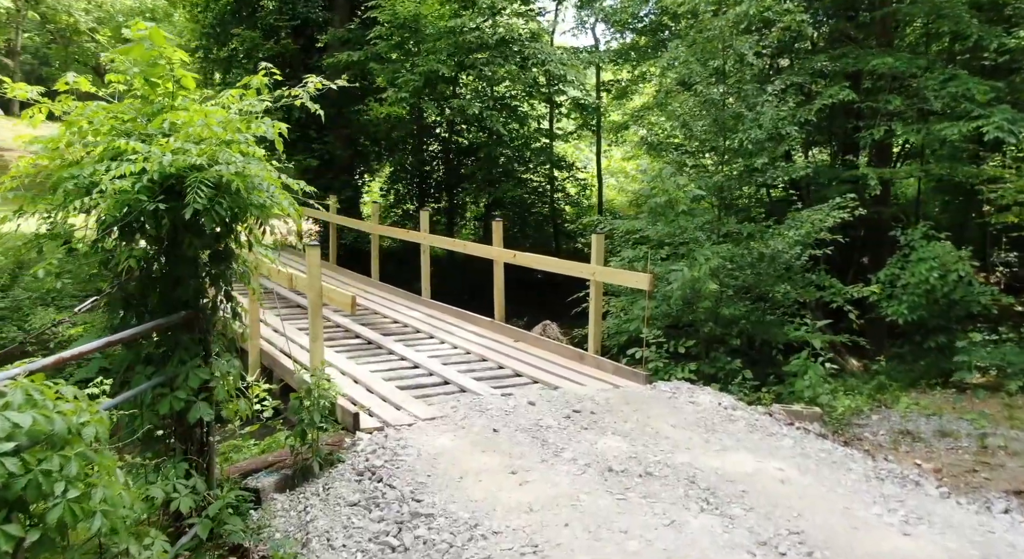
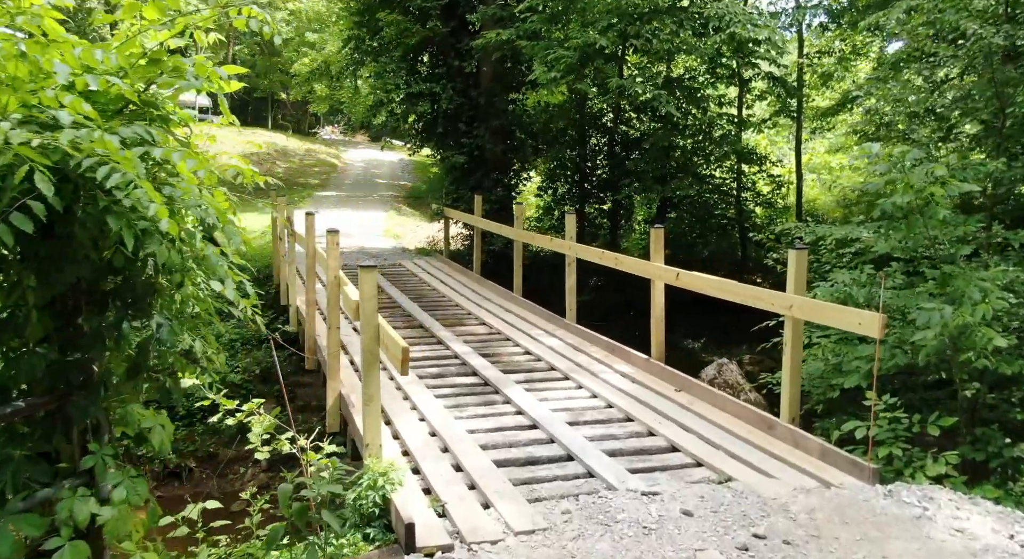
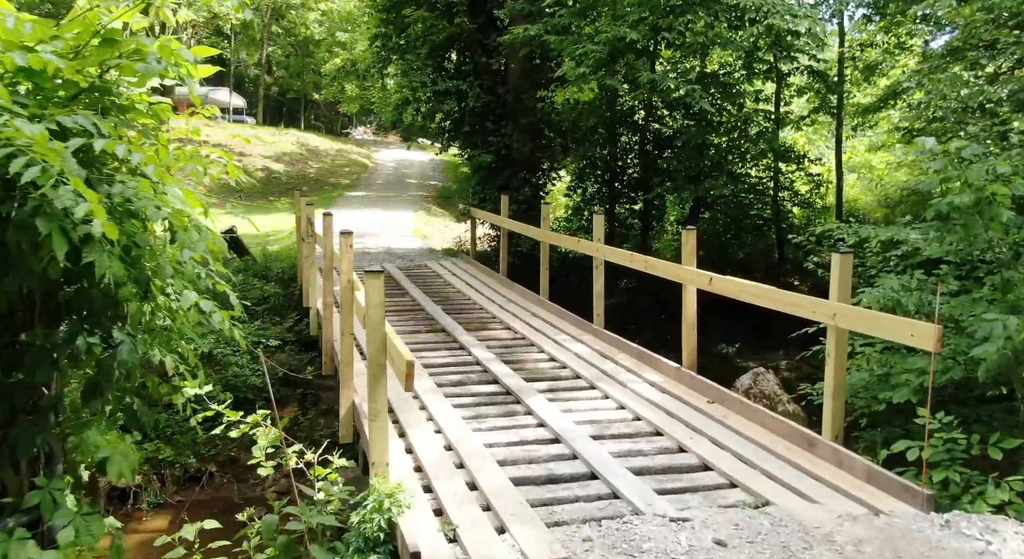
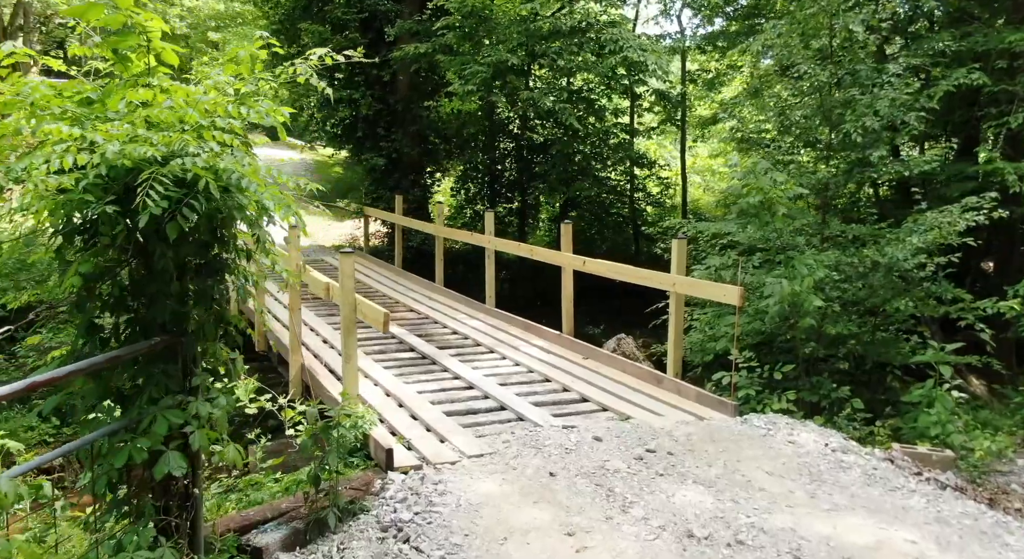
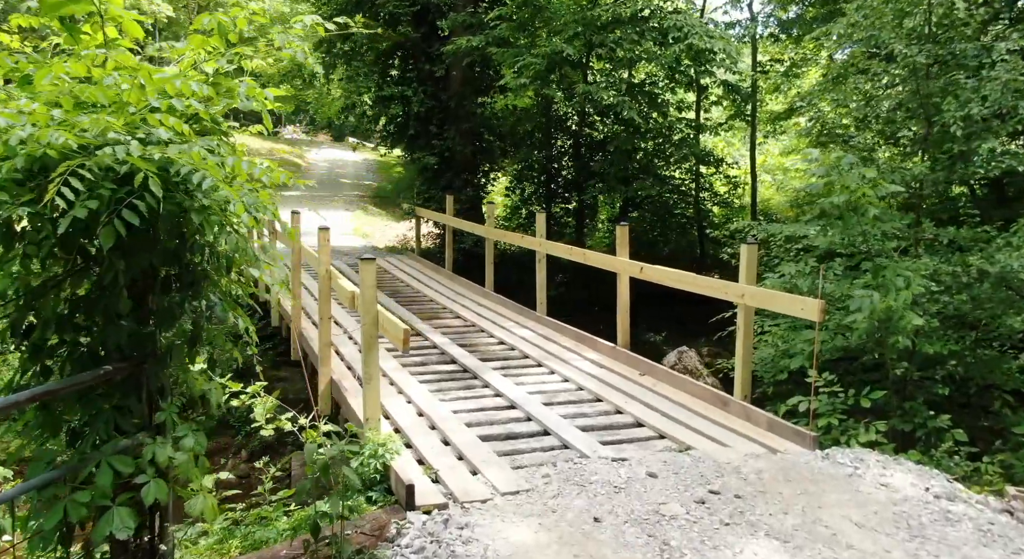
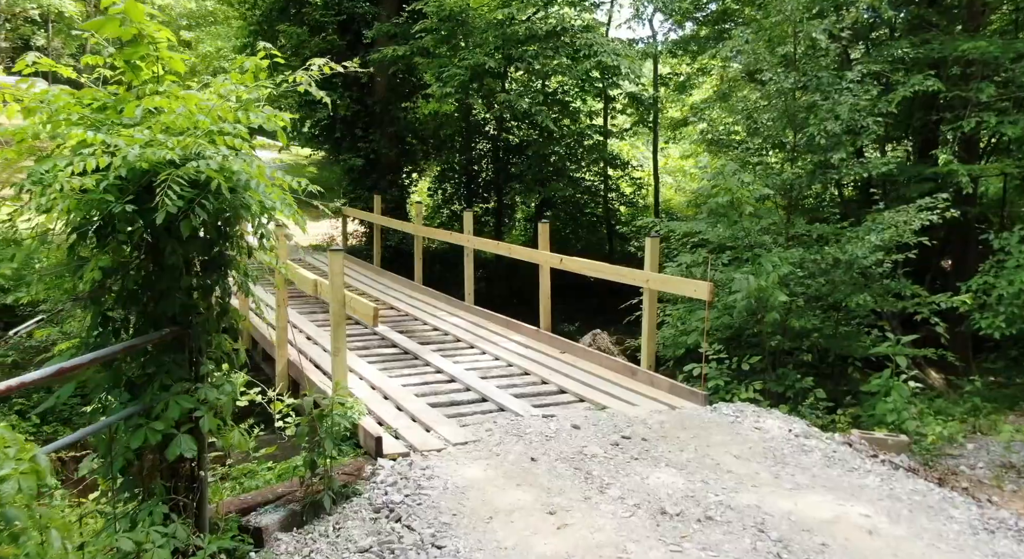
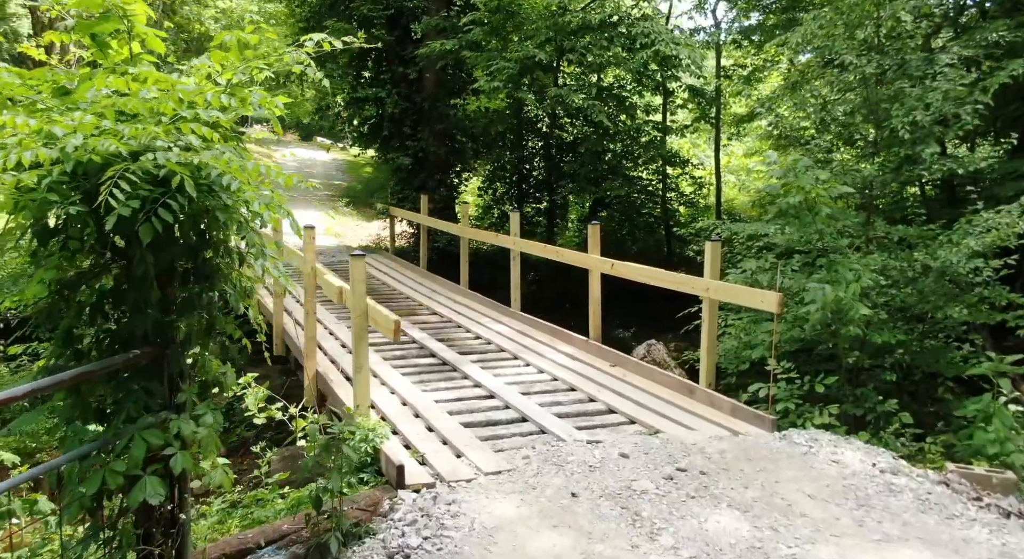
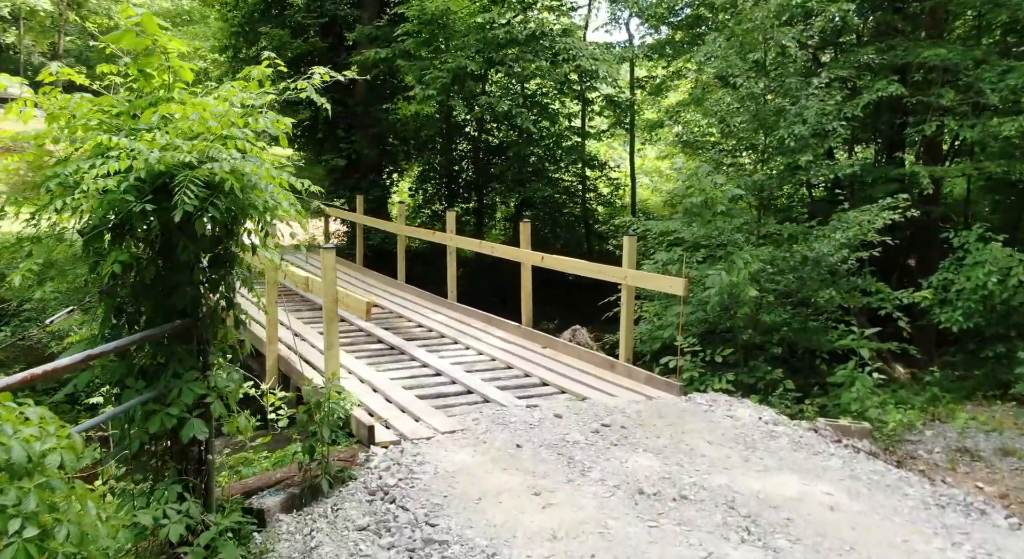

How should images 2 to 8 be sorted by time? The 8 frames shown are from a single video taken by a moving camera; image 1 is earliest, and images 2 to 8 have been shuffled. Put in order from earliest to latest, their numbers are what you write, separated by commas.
8, 6, 4, 7, 5, 2, 3
